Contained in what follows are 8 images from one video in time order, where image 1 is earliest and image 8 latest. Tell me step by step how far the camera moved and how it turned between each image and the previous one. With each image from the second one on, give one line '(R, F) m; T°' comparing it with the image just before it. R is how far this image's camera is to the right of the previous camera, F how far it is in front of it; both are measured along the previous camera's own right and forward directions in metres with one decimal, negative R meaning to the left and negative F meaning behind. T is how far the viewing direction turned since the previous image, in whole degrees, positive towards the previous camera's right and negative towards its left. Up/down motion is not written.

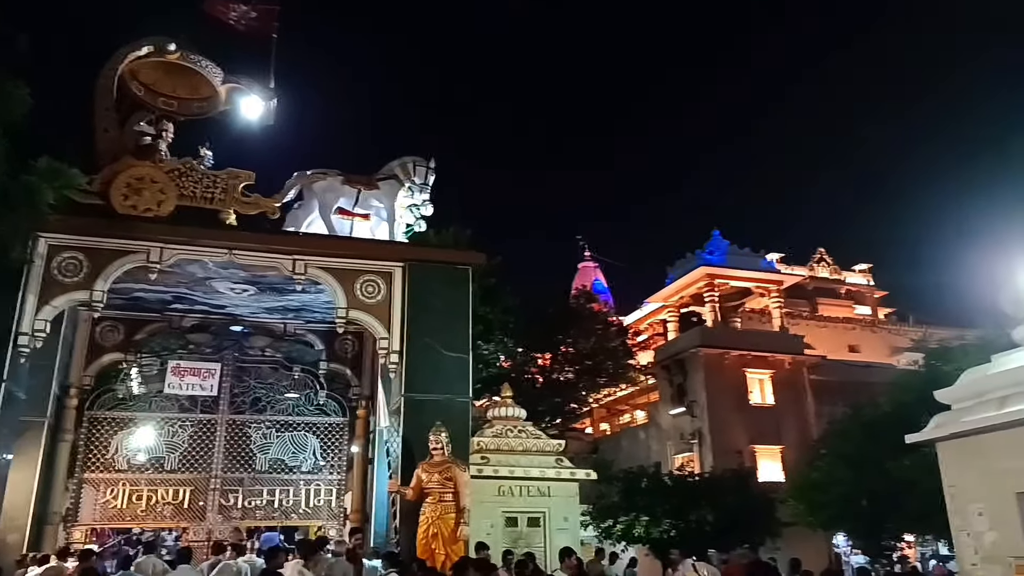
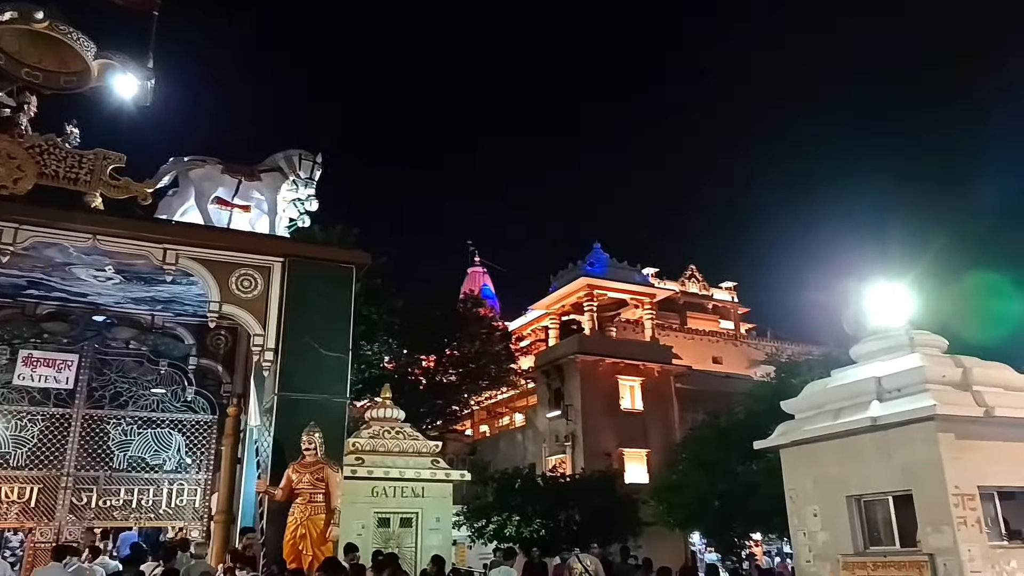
(+0.3, -0.1) m; +8°
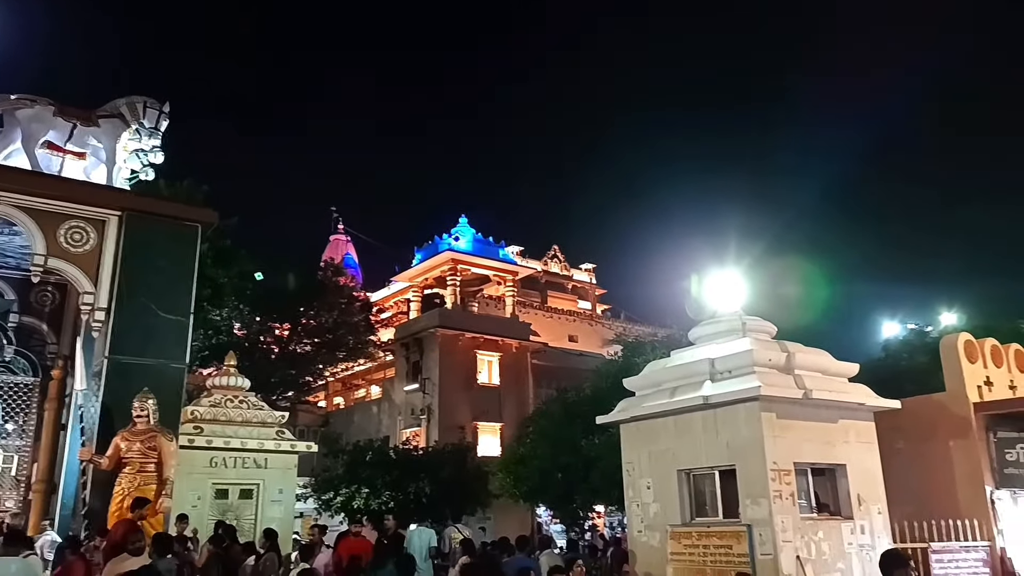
(+0.6, 0.0) m; +8°
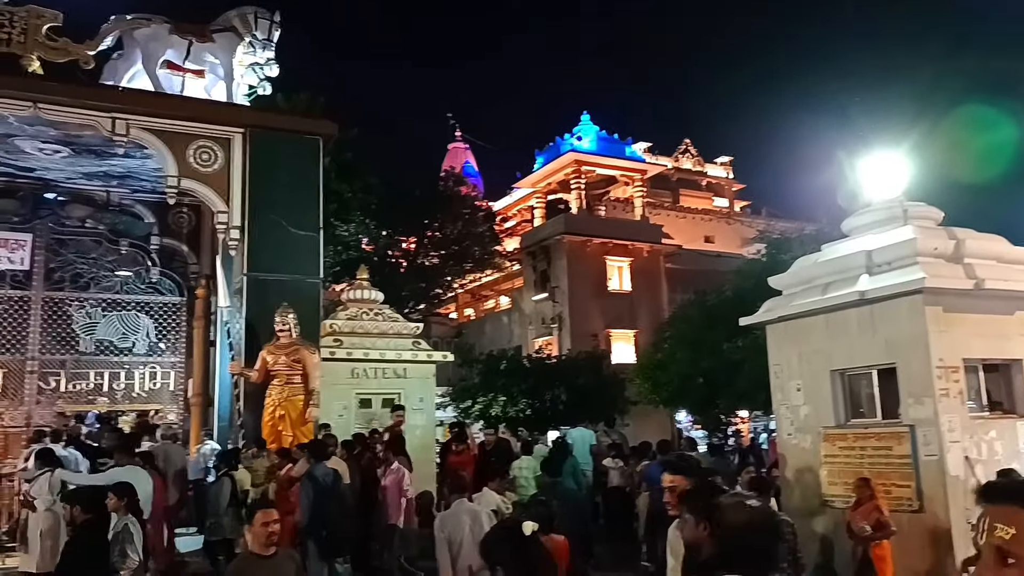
(-0.7, +0.4) m; -7°
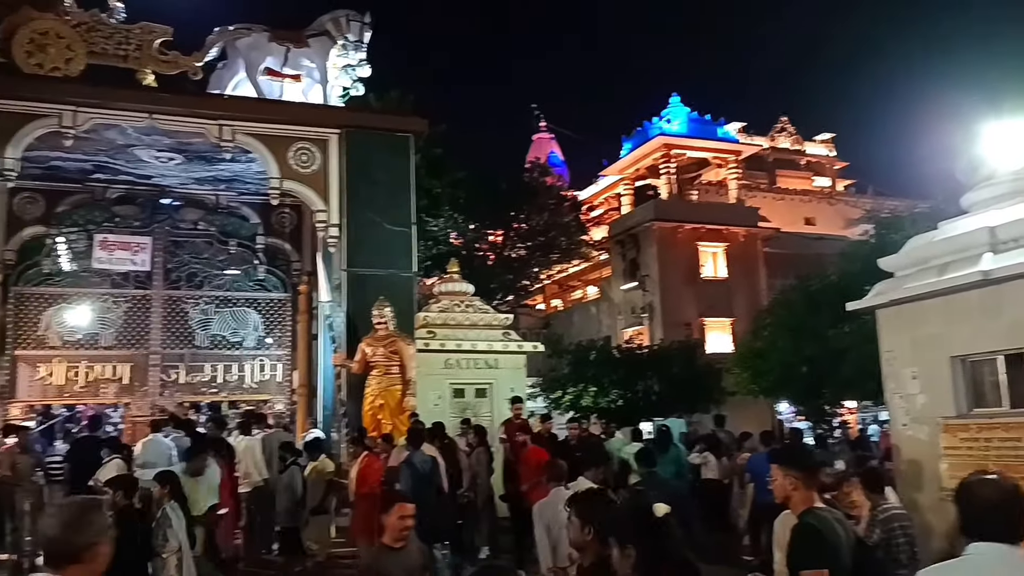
(0.0, 0.0) m; -7°
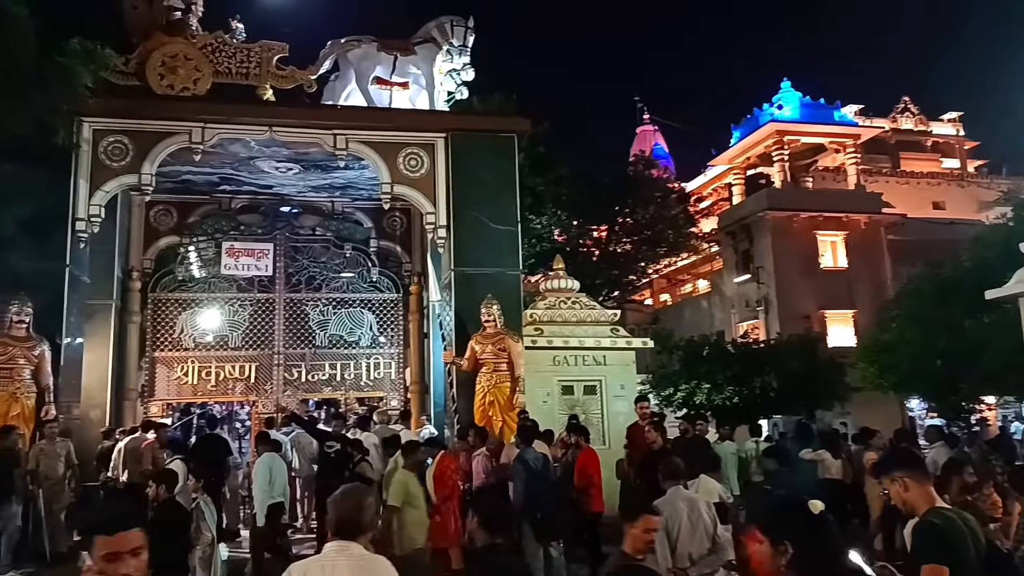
(-0.2, 0.0) m; -7°
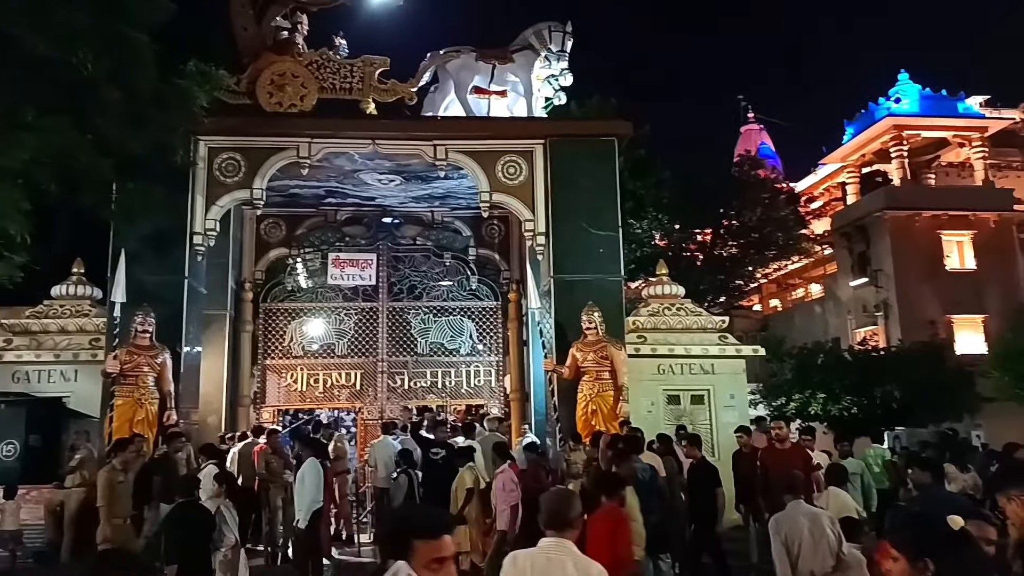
(-0.3, +0.1) m; -6°
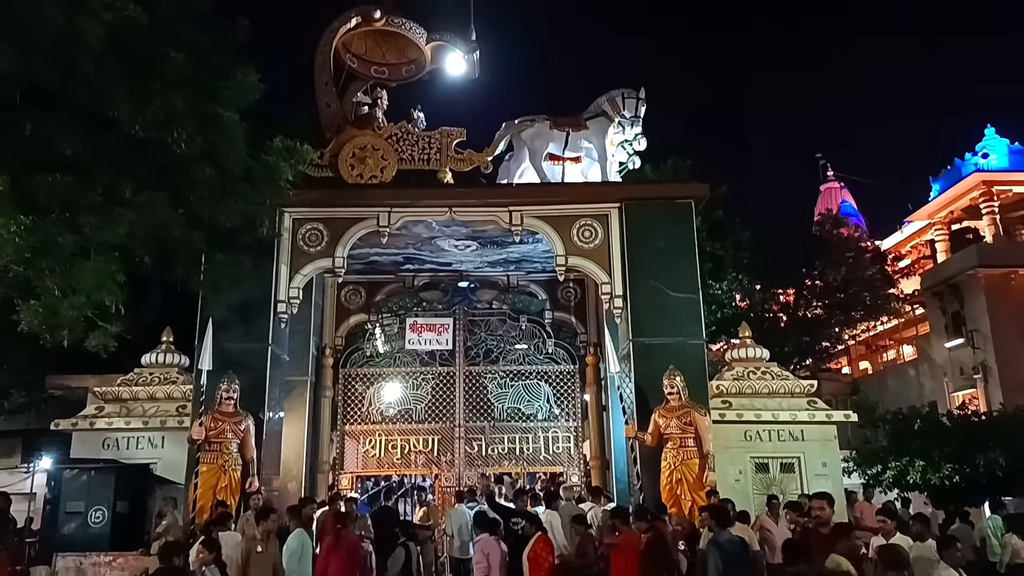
(-0.4, 0.0) m; -4°
